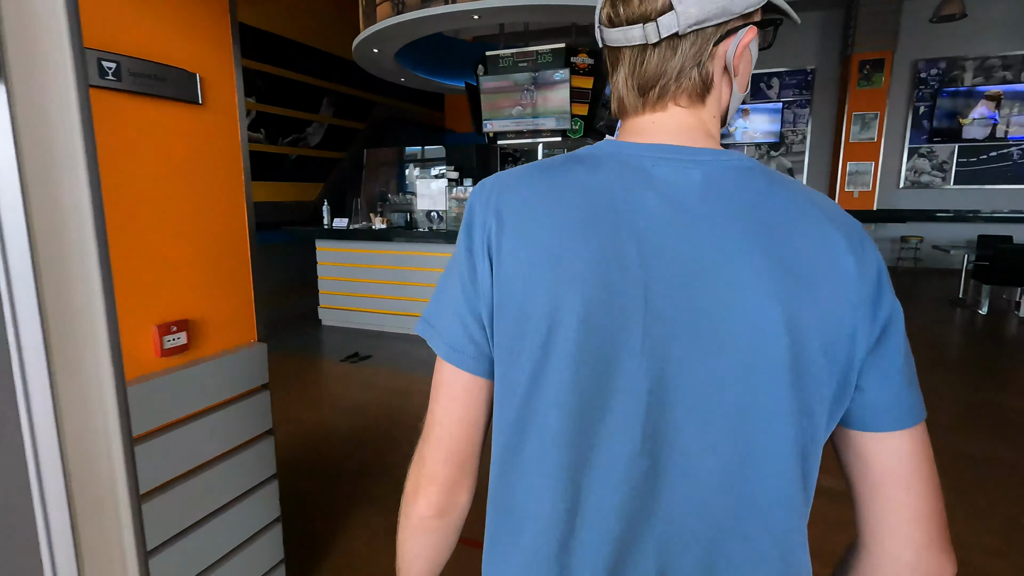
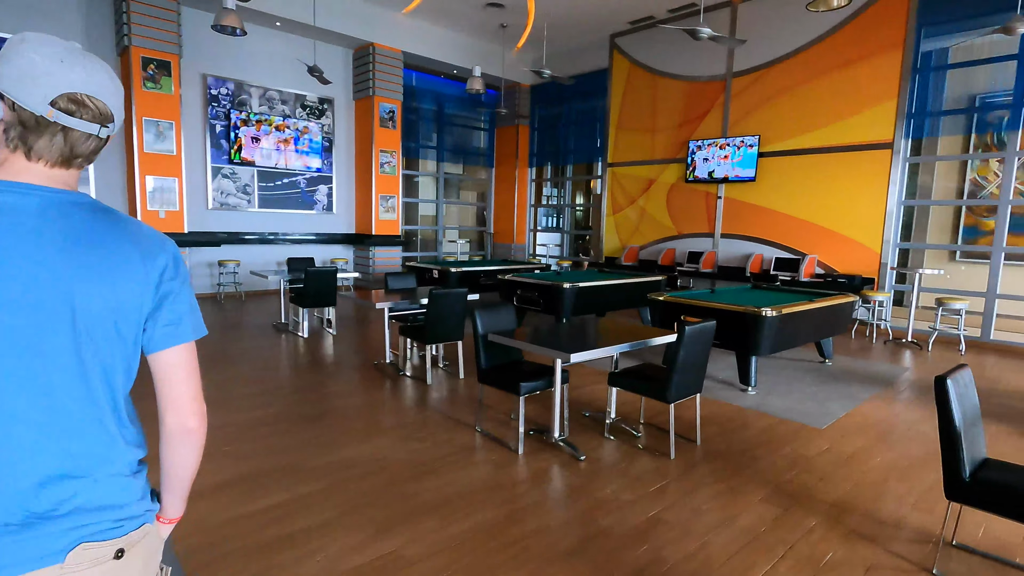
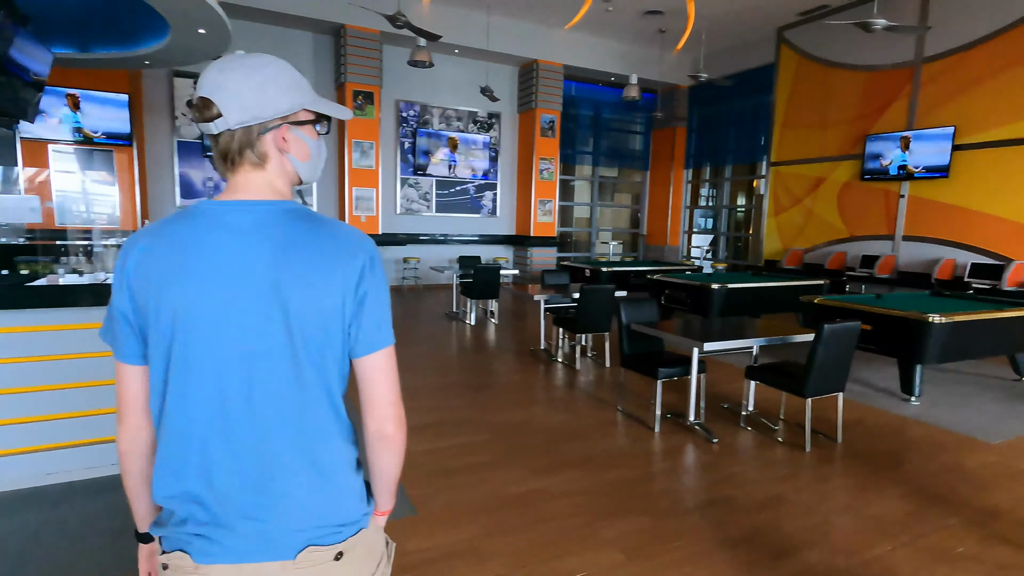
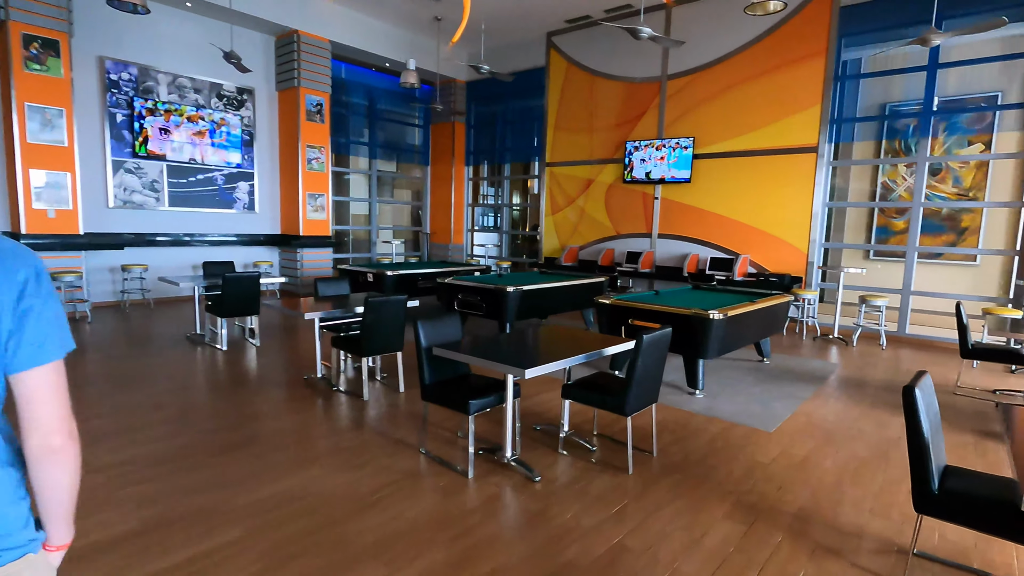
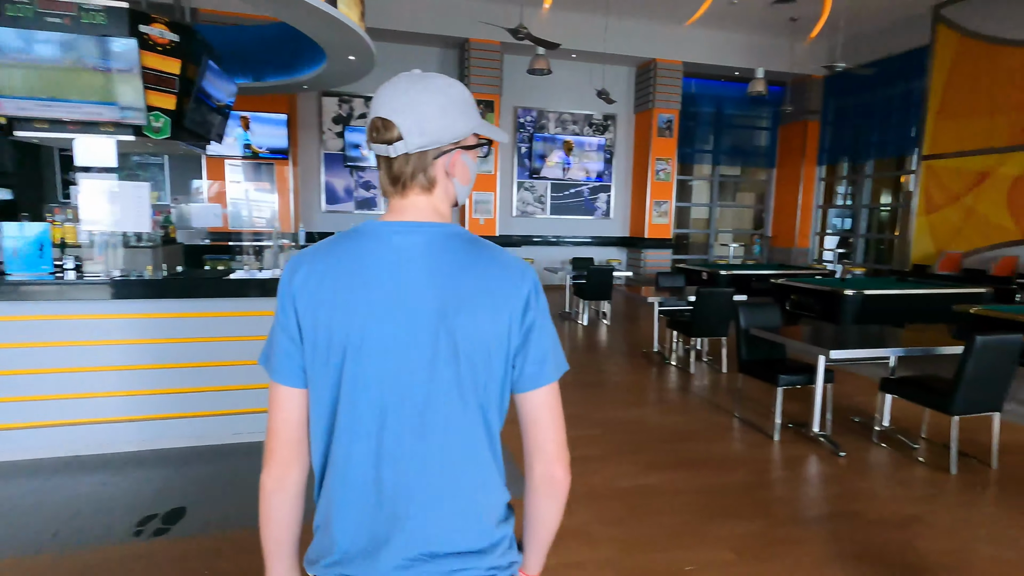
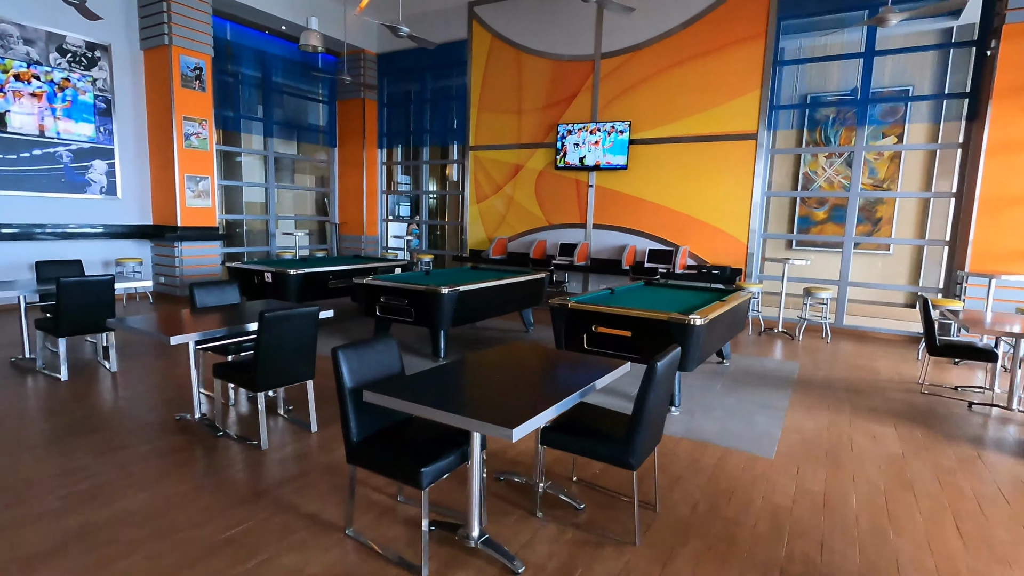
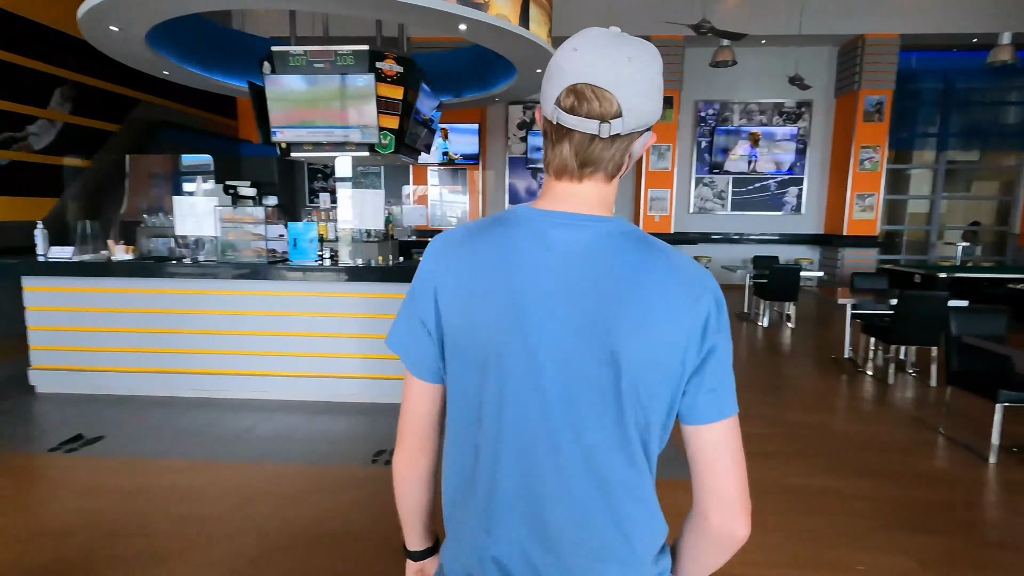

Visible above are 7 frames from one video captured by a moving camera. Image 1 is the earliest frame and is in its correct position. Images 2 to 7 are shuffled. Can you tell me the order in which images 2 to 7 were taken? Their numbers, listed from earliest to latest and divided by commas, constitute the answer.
7, 5, 3, 2, 4, 6
